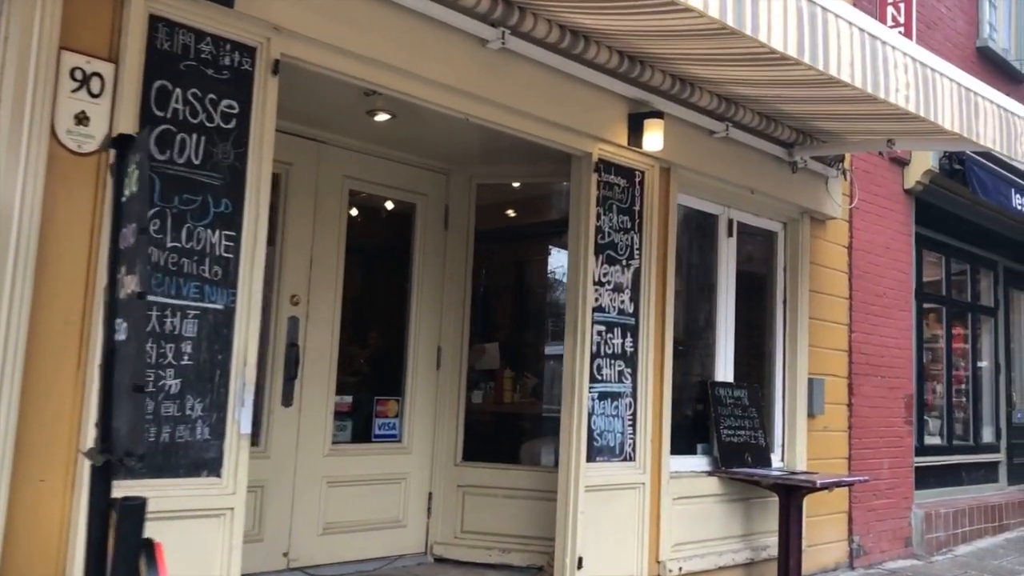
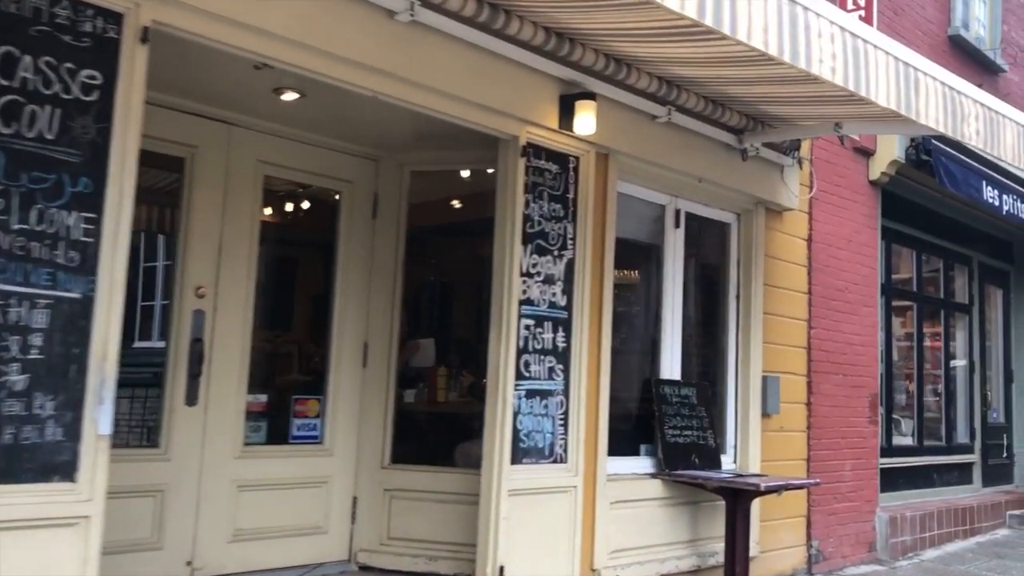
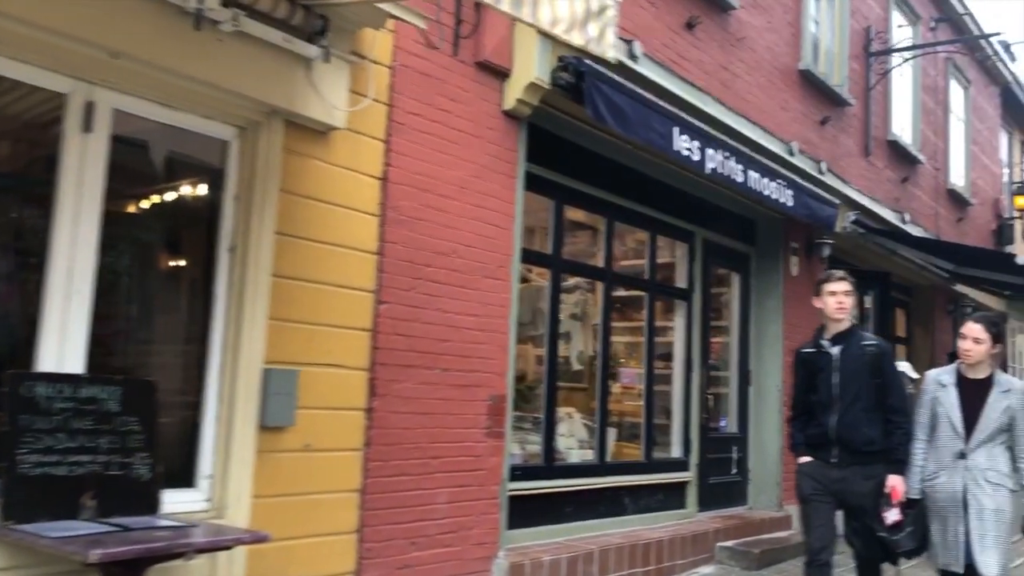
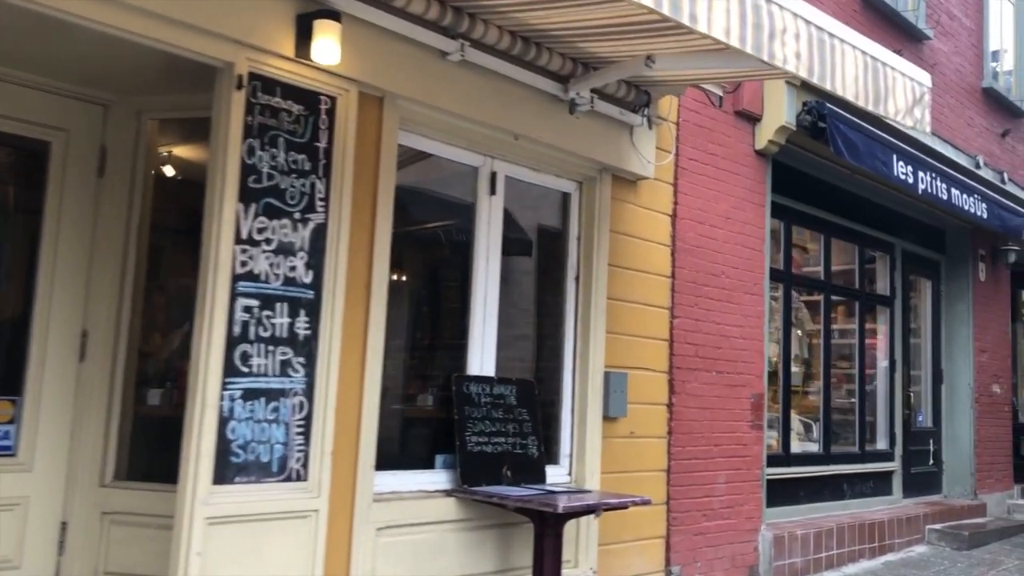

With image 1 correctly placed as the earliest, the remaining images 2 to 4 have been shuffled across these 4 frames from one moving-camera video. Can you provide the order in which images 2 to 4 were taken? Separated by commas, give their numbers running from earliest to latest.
2, 4, 3
